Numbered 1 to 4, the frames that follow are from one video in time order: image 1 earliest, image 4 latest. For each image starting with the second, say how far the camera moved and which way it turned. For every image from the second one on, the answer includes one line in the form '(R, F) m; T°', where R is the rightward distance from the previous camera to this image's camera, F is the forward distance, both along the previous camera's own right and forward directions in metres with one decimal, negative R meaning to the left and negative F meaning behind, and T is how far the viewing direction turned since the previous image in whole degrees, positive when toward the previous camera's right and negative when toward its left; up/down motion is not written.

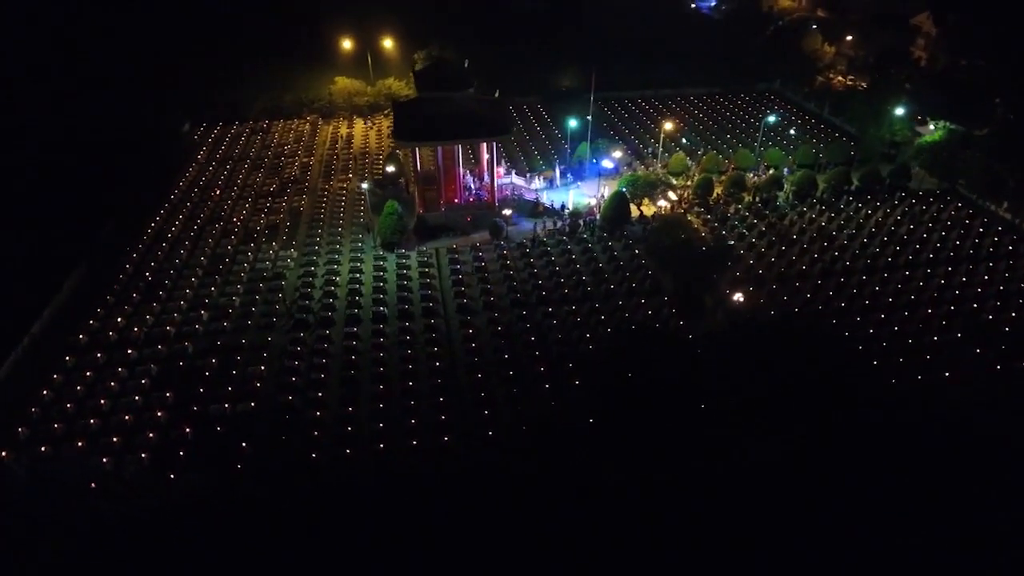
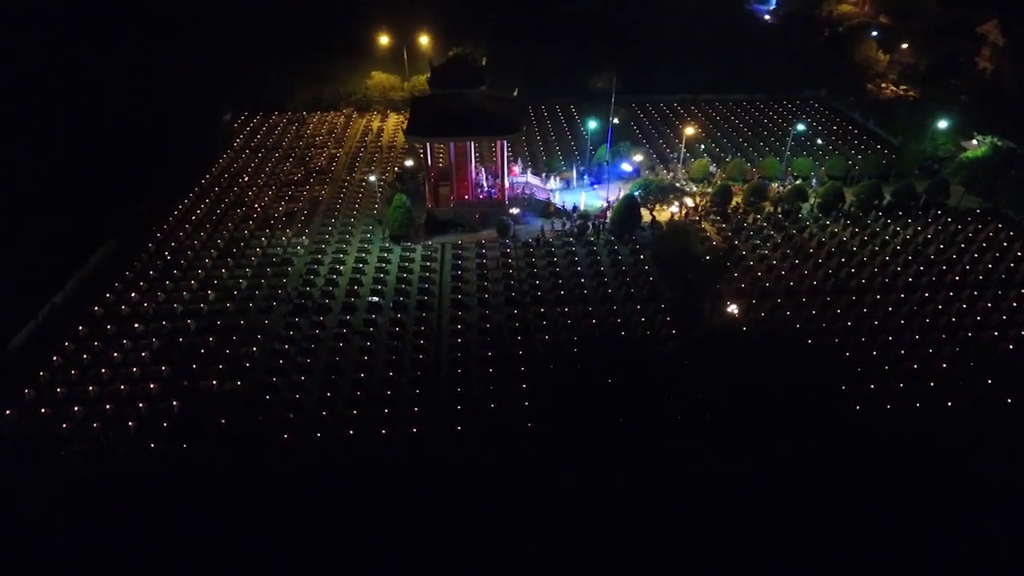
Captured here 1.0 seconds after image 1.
(+1.7, 0.0) m; -5°
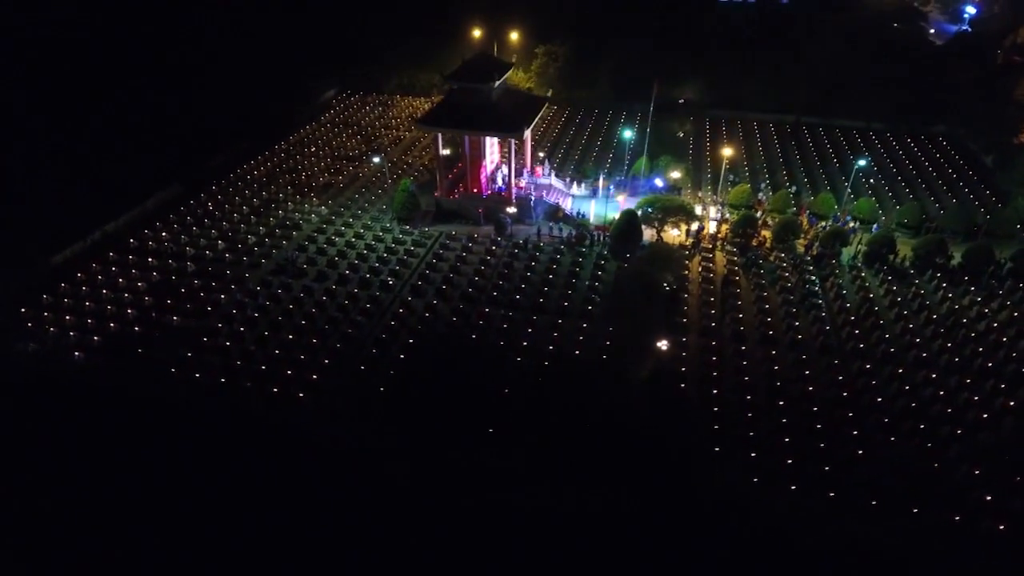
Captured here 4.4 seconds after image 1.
(+5.8, +0.9) m; -16°
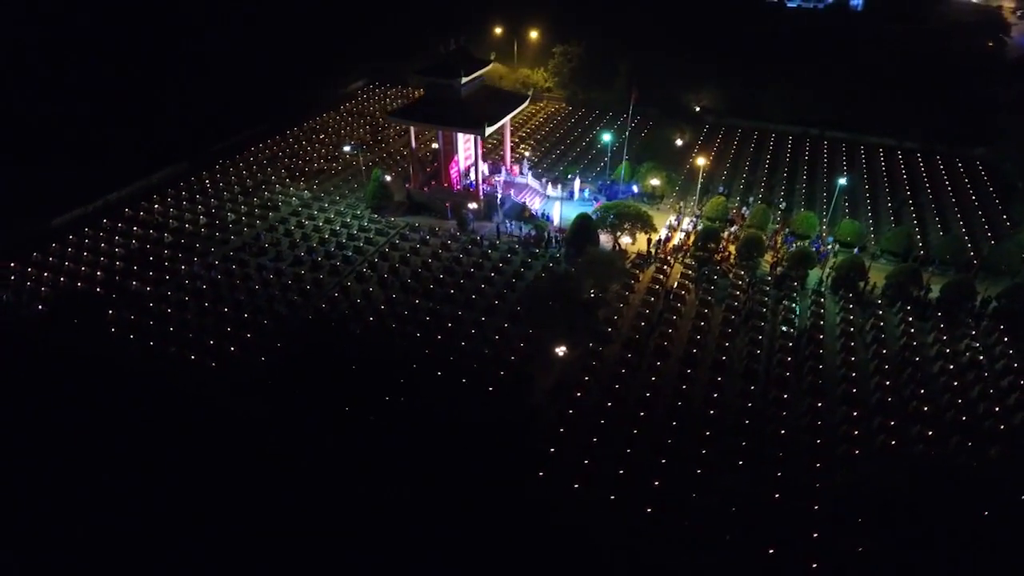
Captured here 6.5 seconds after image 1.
(+4.0, +0.4) m; -8°
